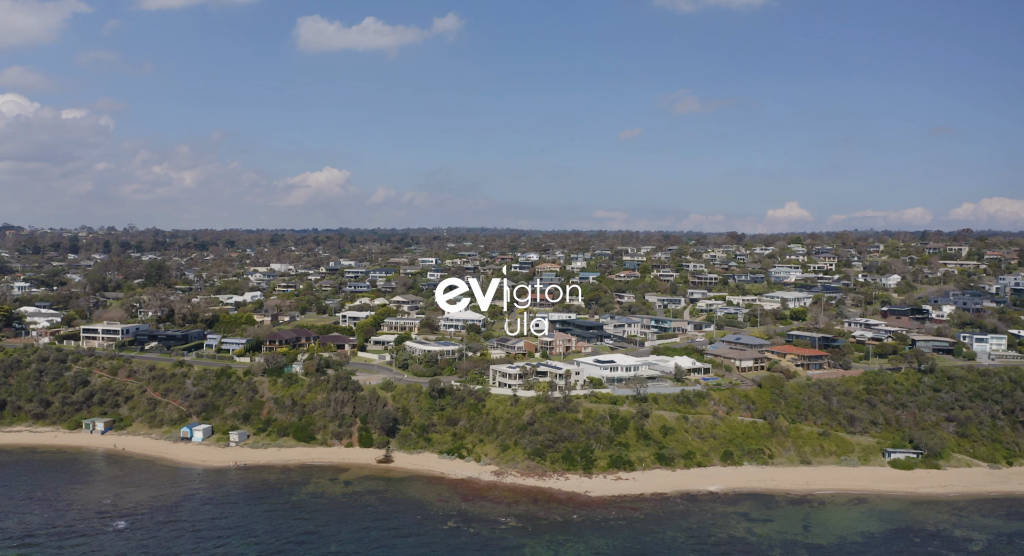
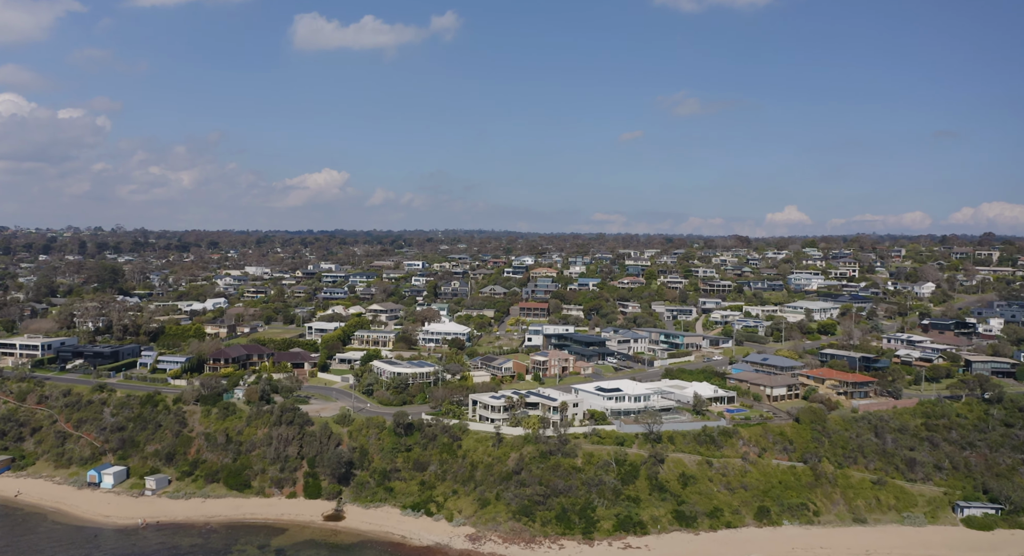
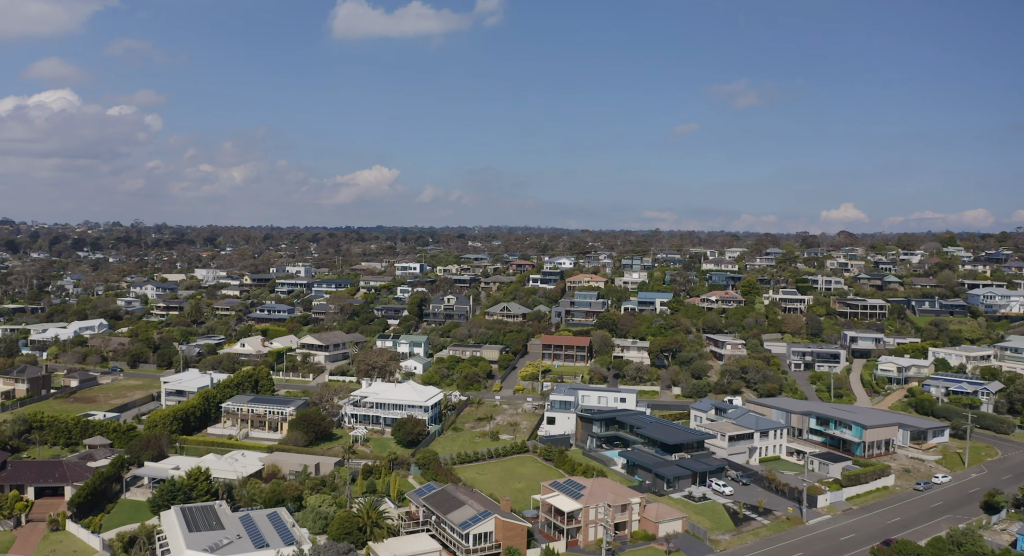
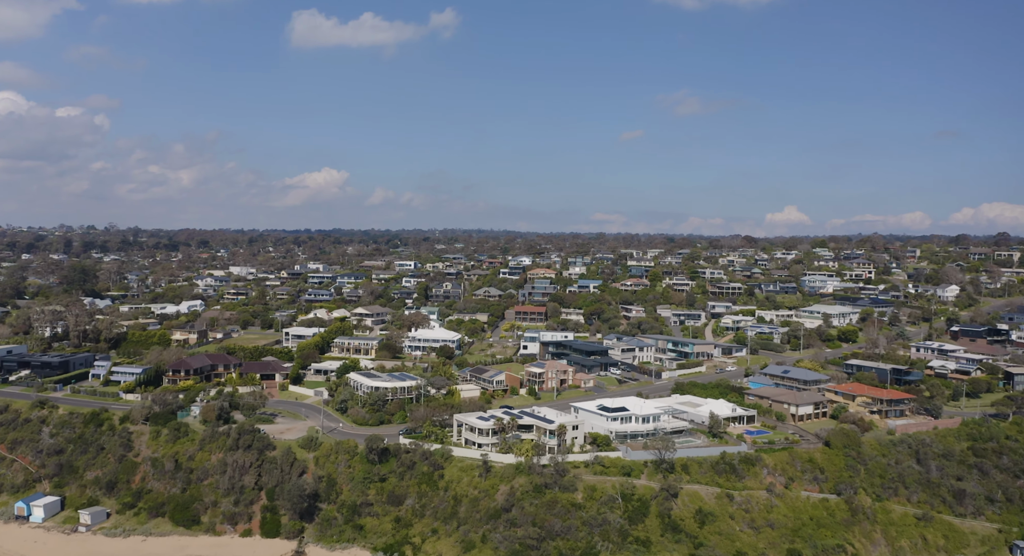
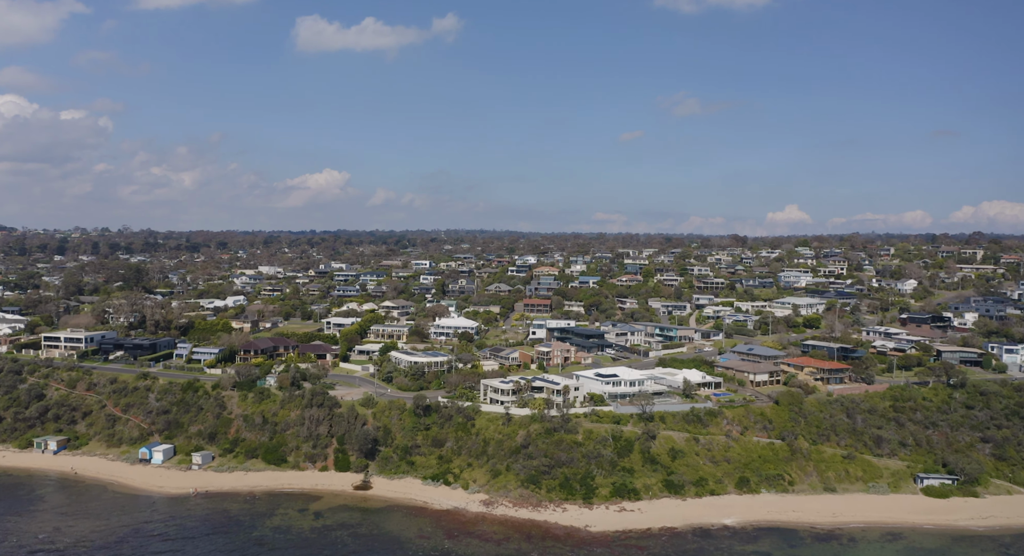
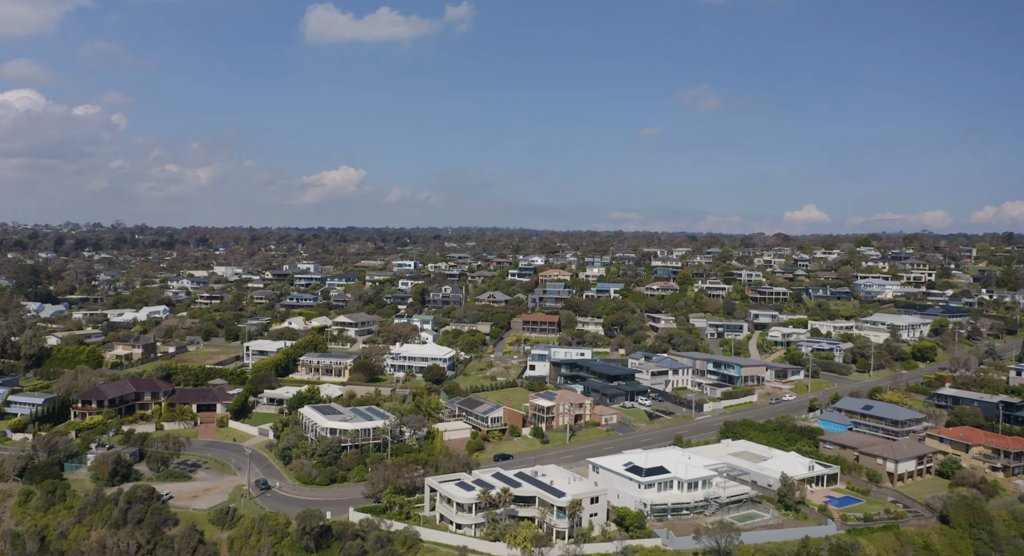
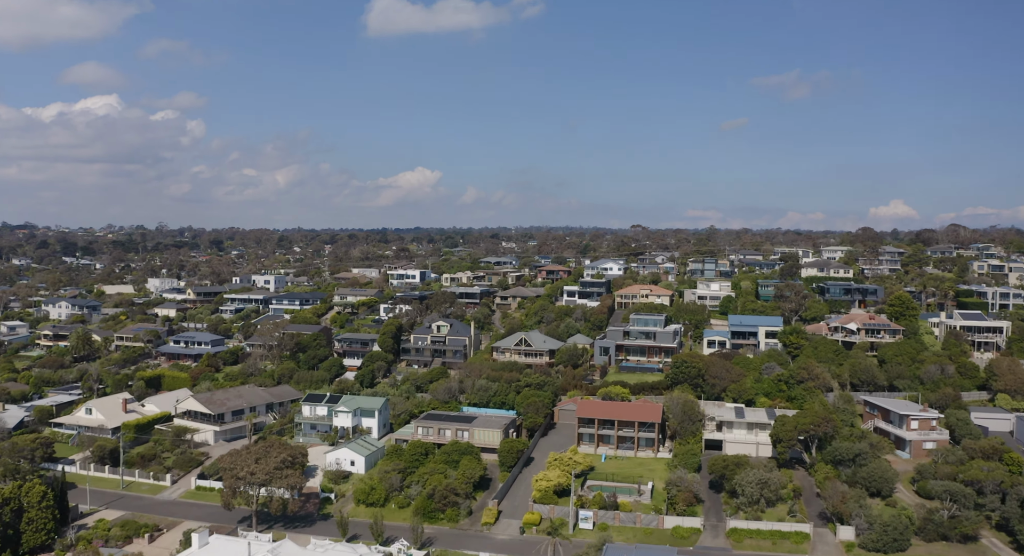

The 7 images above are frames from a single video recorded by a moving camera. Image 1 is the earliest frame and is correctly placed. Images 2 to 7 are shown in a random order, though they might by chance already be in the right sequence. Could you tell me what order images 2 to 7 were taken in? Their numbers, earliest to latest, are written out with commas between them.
5, 2, 4, 6, 3, 7
